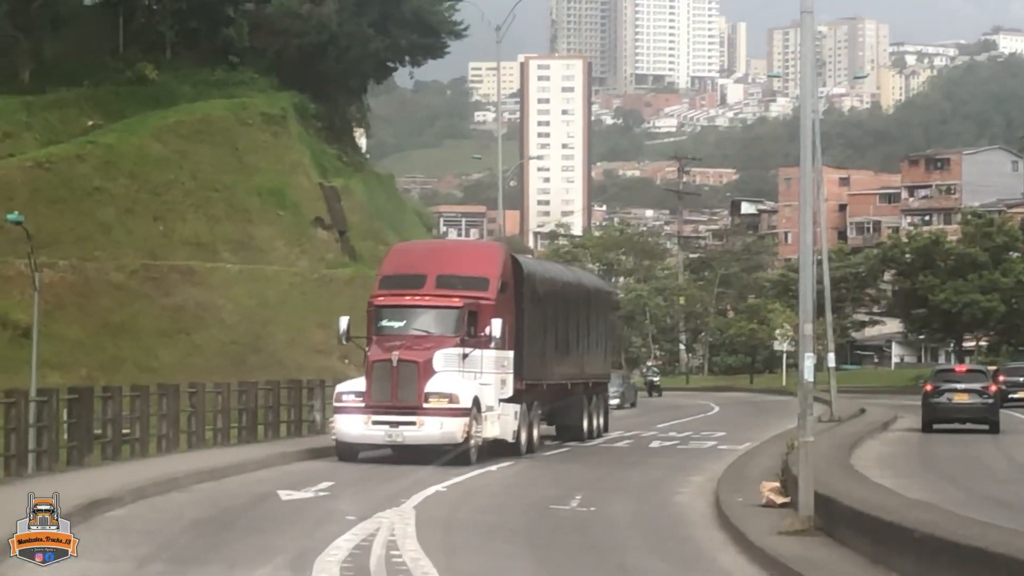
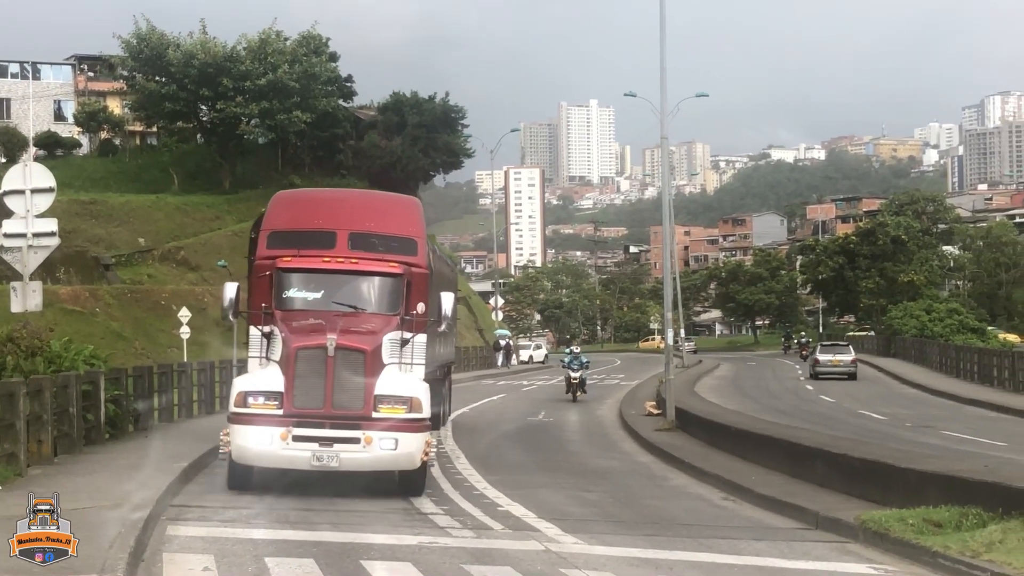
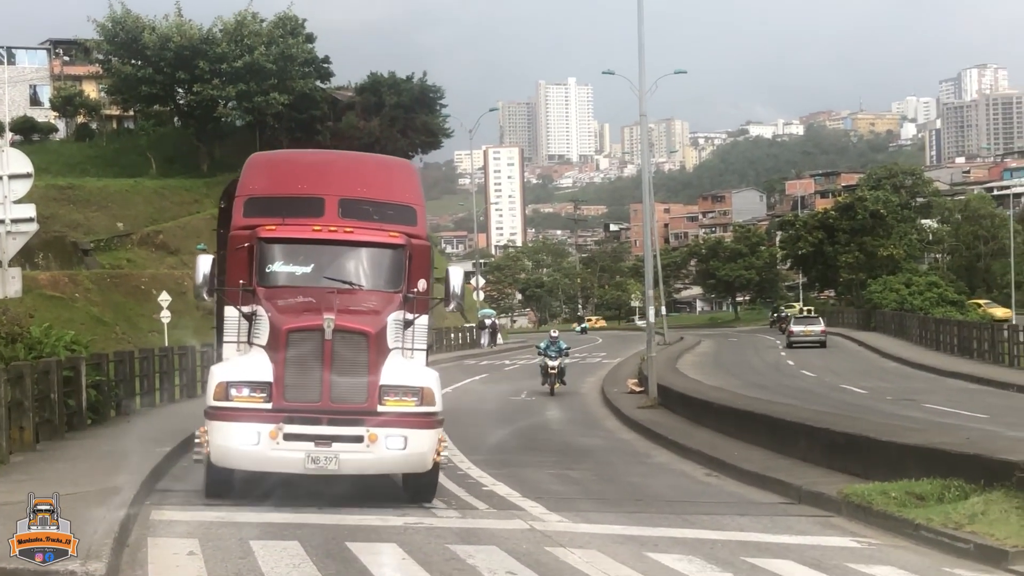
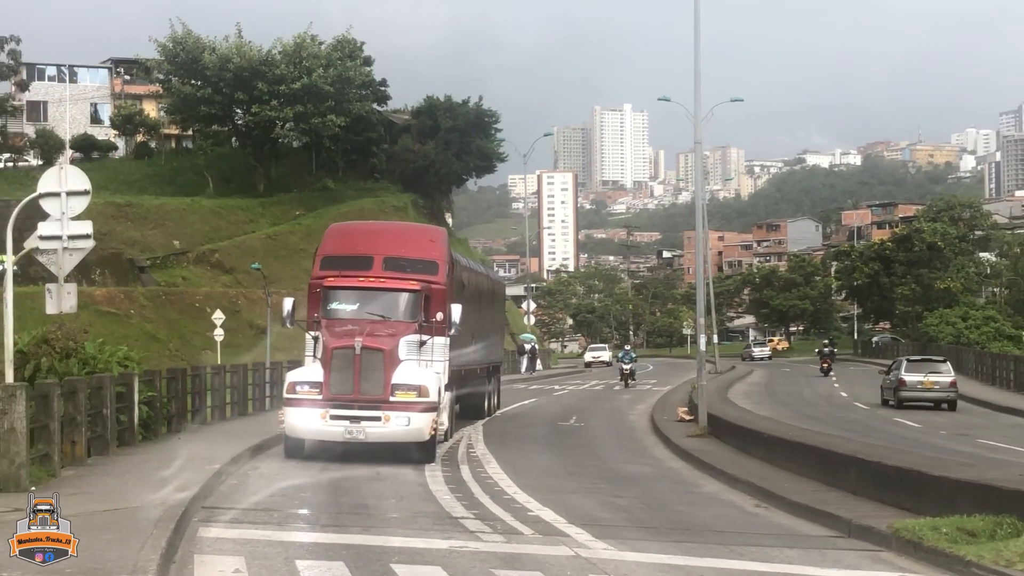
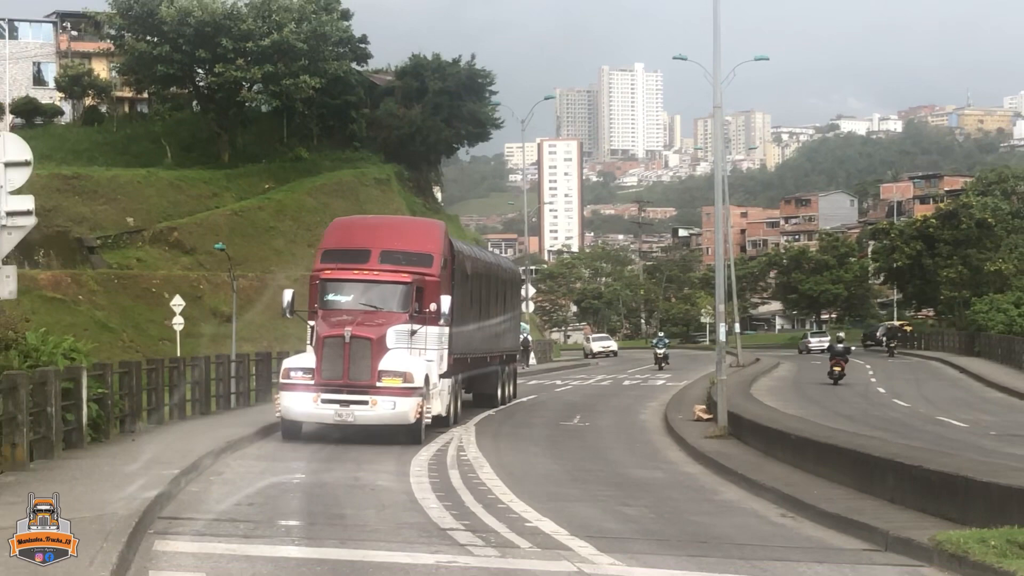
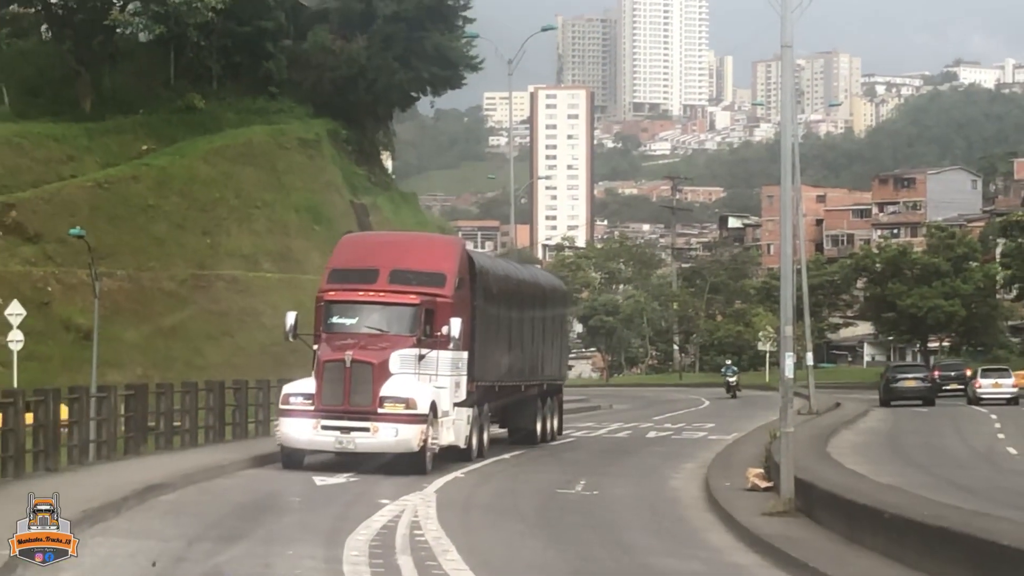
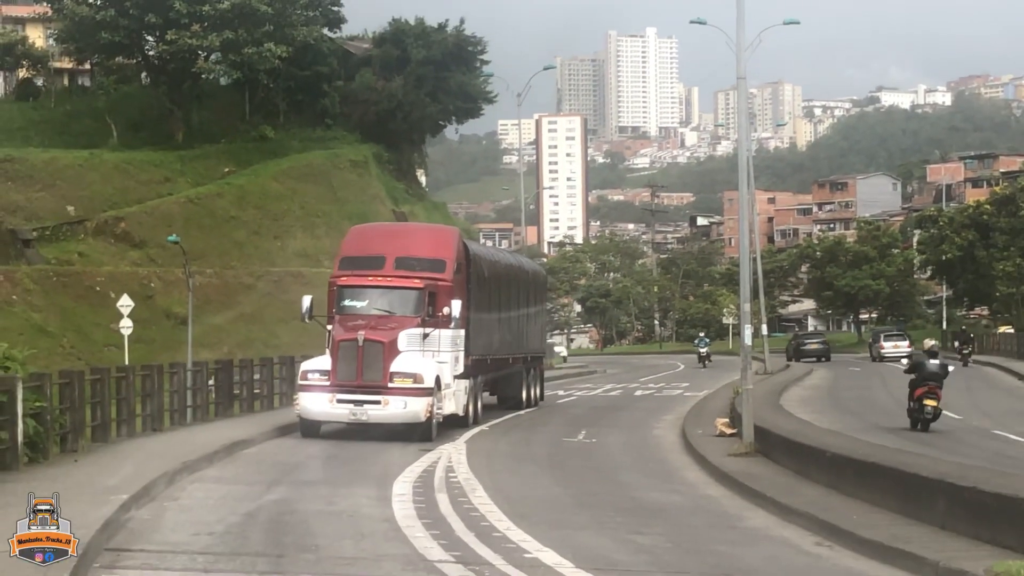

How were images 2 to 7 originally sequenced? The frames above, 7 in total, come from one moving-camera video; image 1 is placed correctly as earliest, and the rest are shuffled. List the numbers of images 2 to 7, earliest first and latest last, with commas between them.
6, 7, 5, 4, 2, 3
